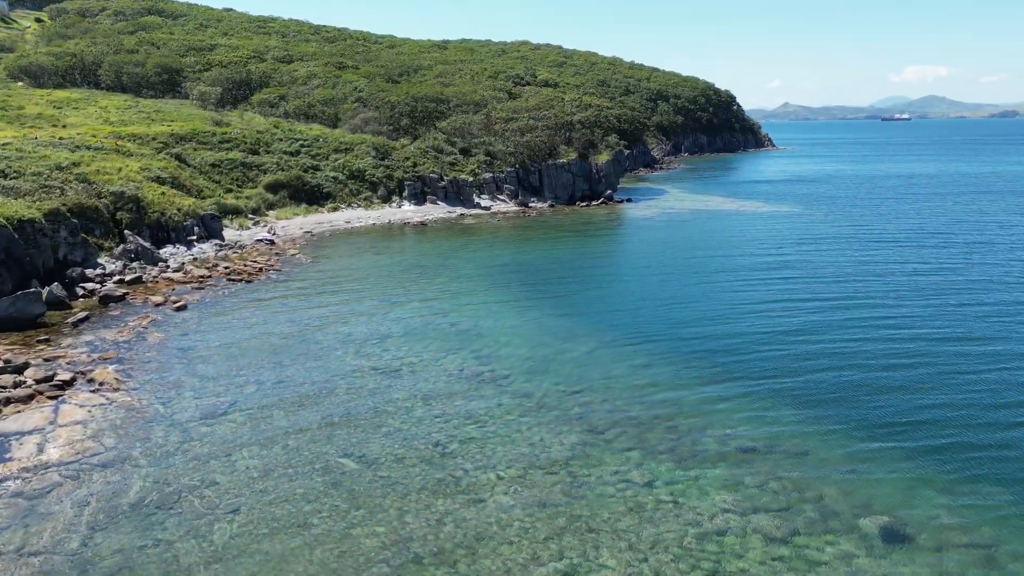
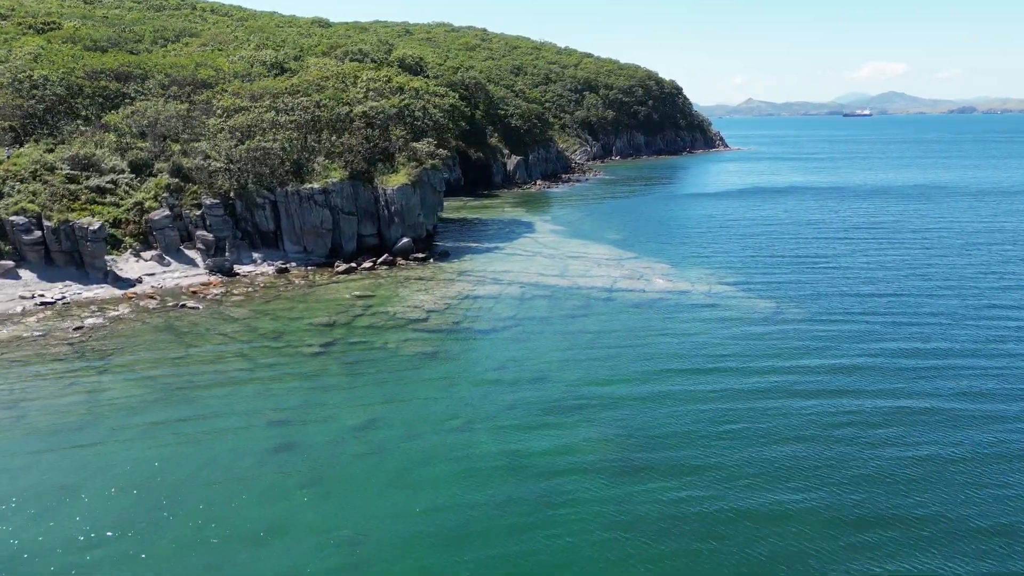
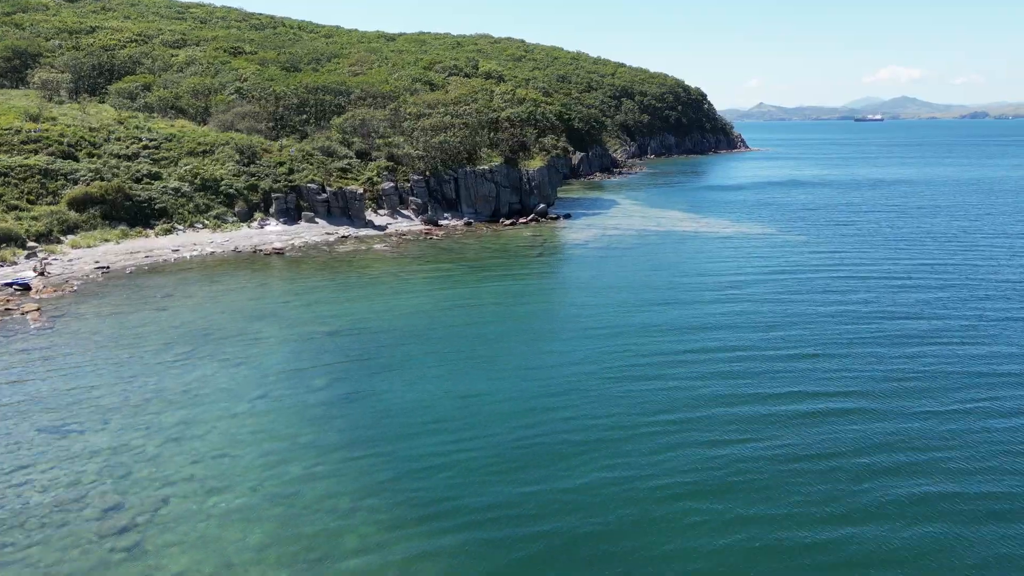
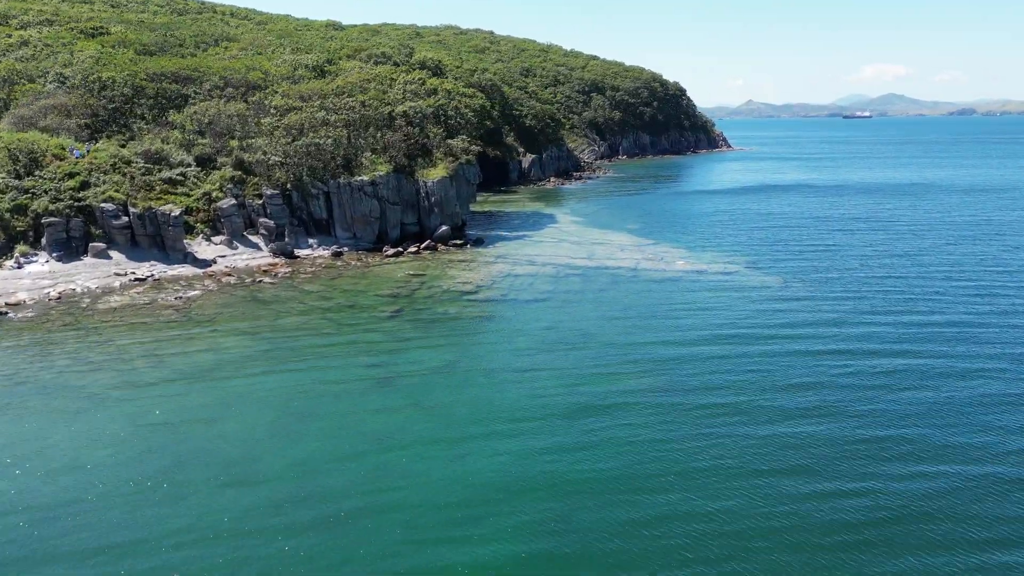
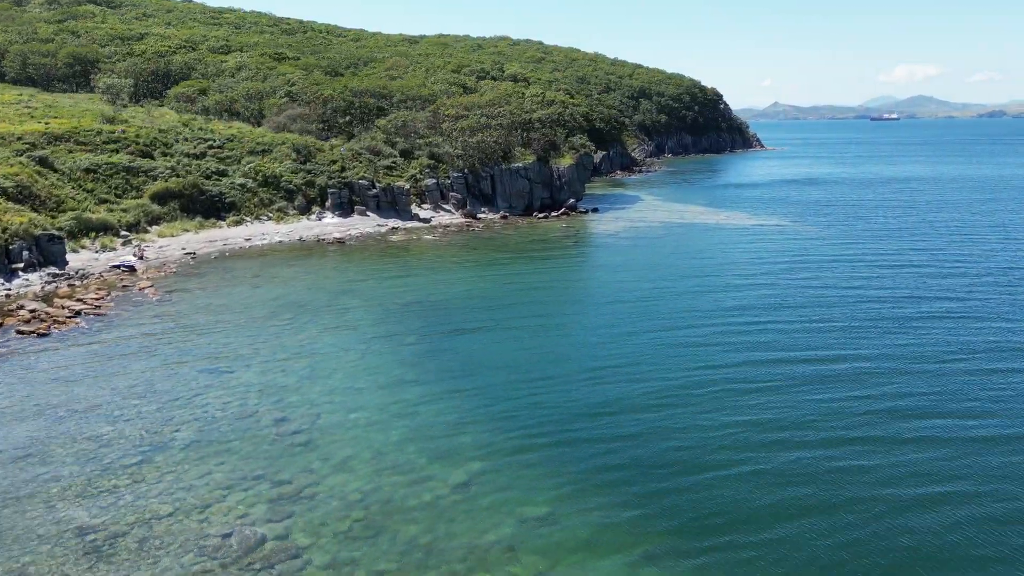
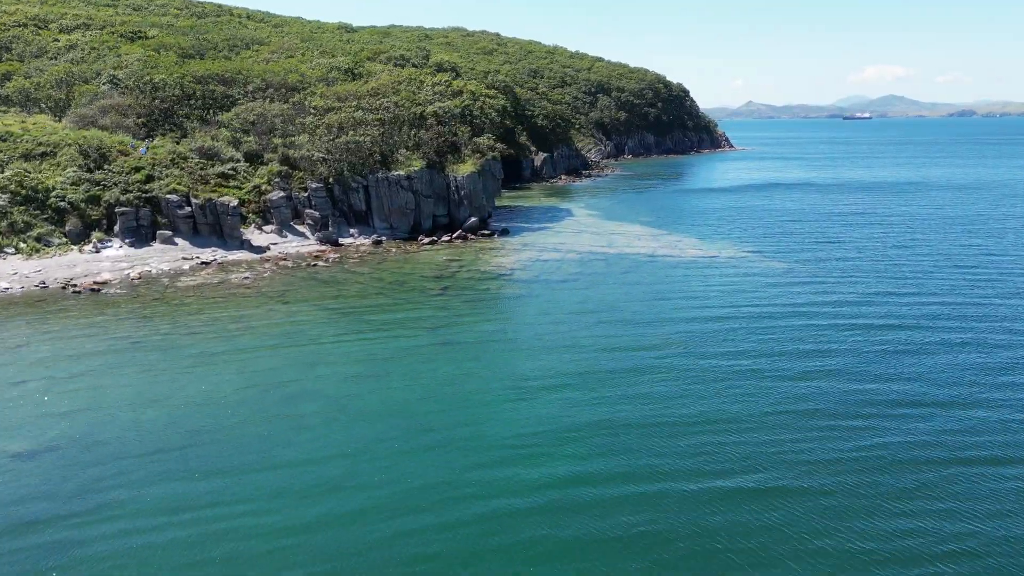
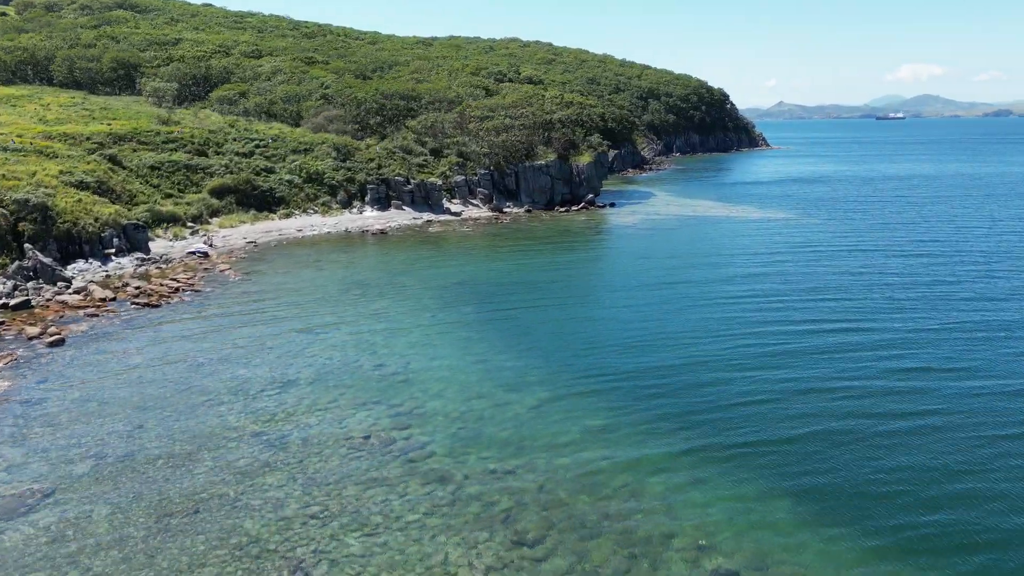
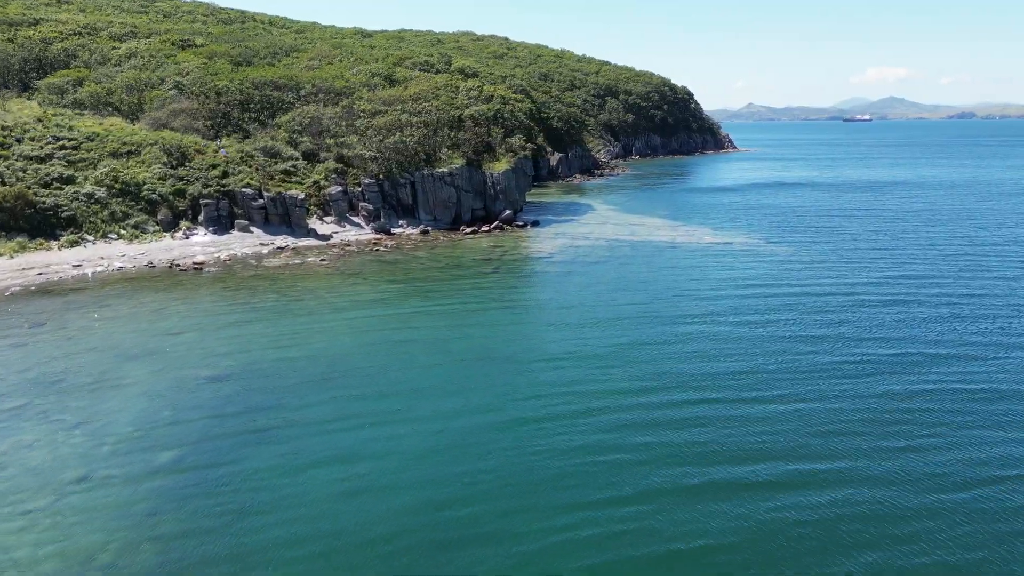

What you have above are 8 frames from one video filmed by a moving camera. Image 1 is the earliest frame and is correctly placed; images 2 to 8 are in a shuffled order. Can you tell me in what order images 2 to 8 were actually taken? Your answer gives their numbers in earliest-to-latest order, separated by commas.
7, 5, 3, 8, 6, 4, 2
